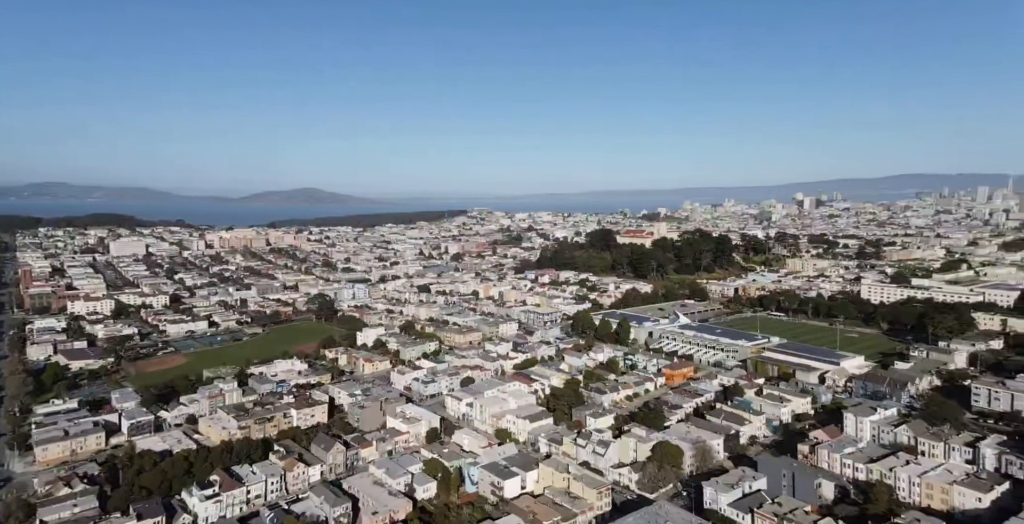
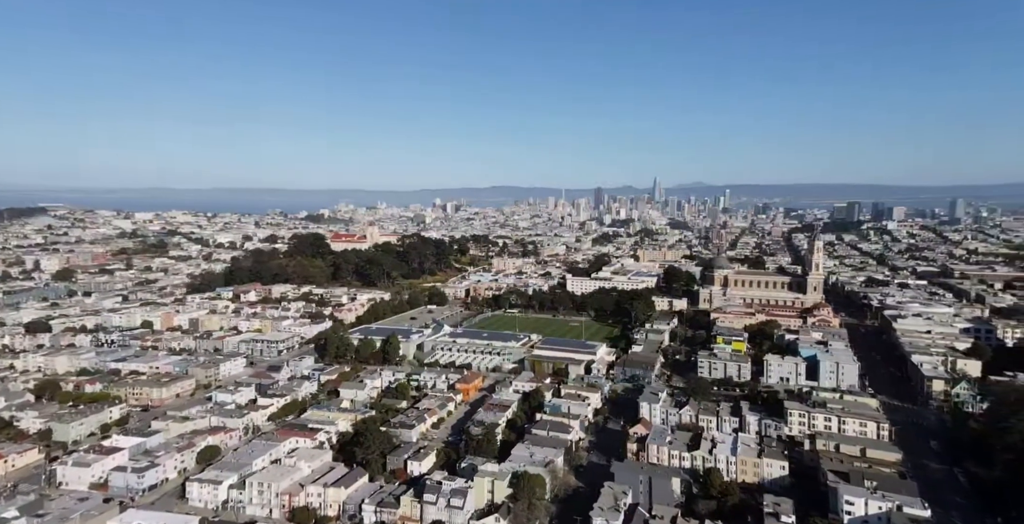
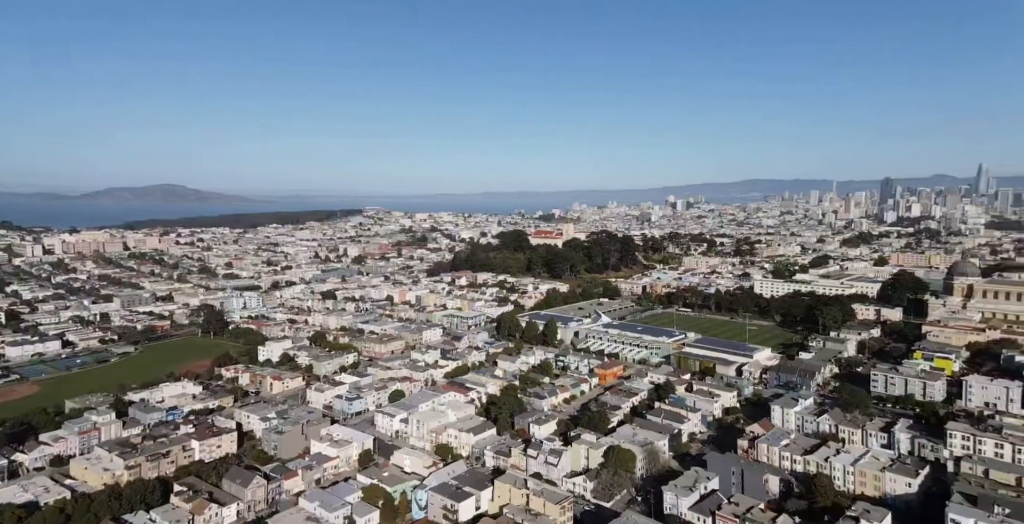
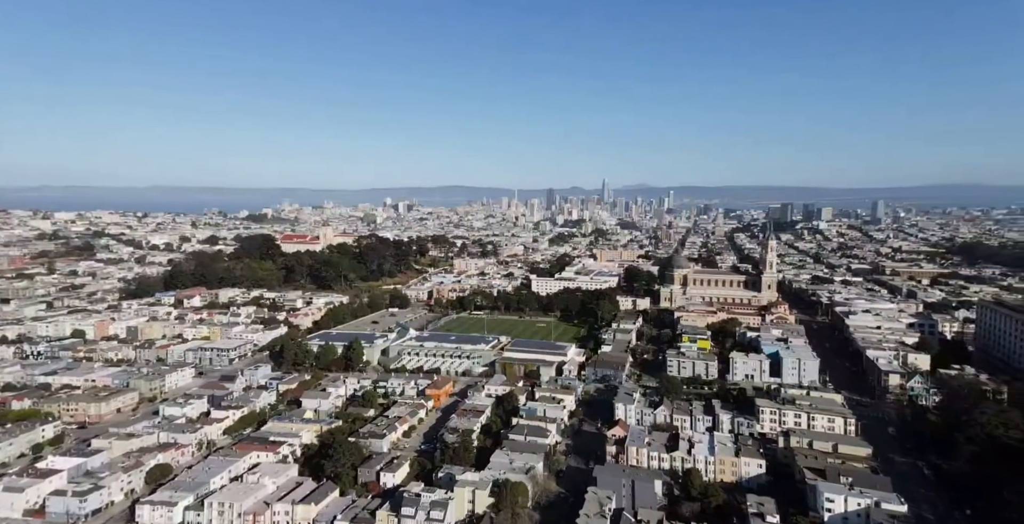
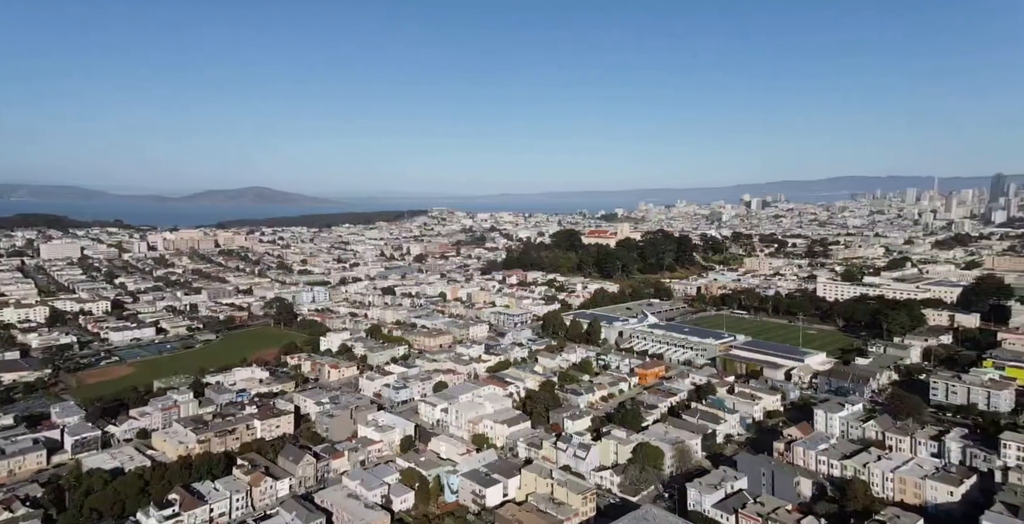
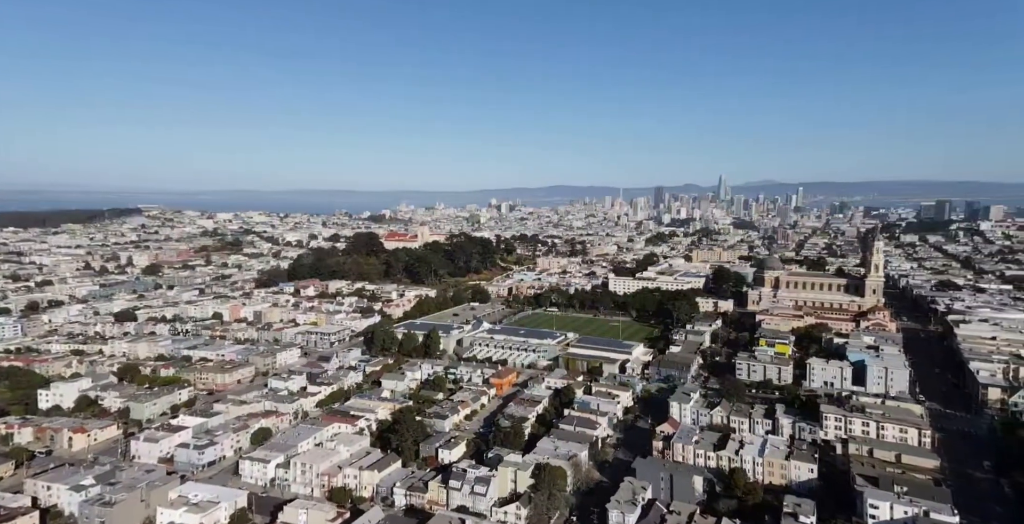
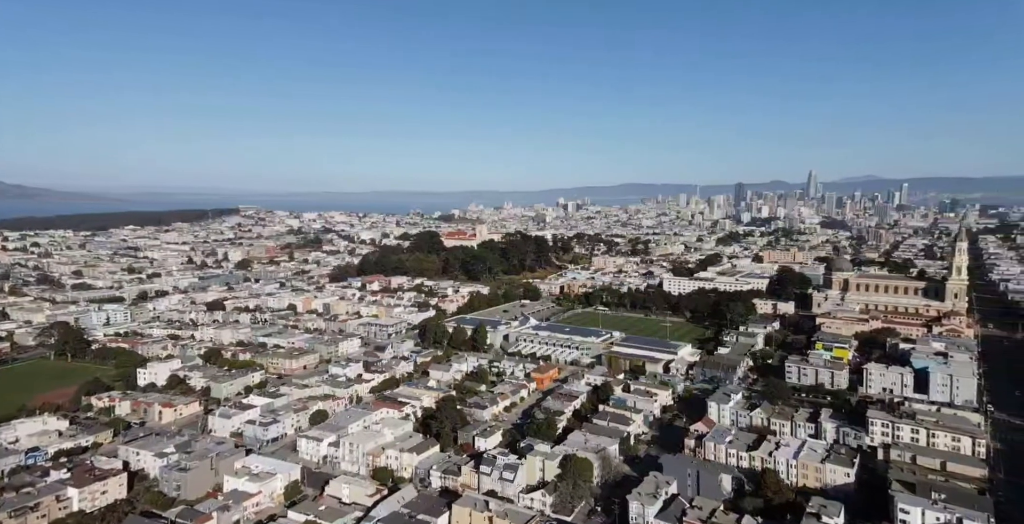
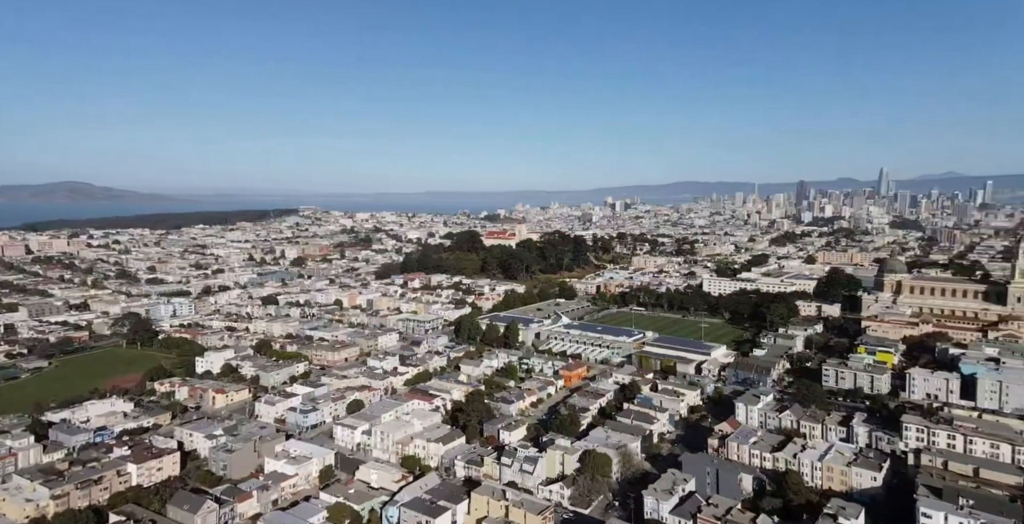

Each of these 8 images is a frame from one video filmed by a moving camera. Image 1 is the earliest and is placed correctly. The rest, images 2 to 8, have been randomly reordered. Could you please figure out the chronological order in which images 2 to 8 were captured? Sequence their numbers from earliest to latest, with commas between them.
5, 3, 8, 7, 6, 2, 4
